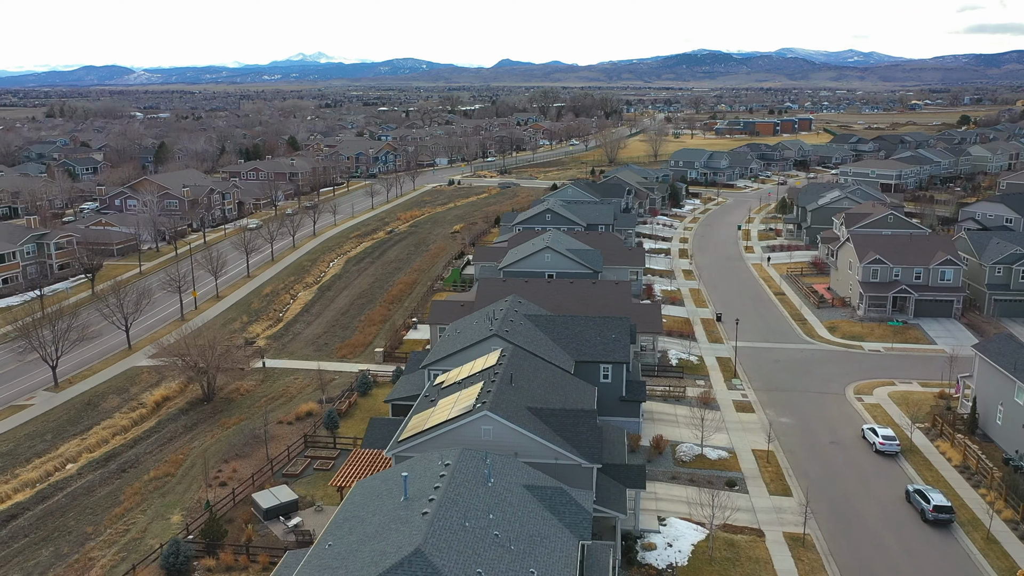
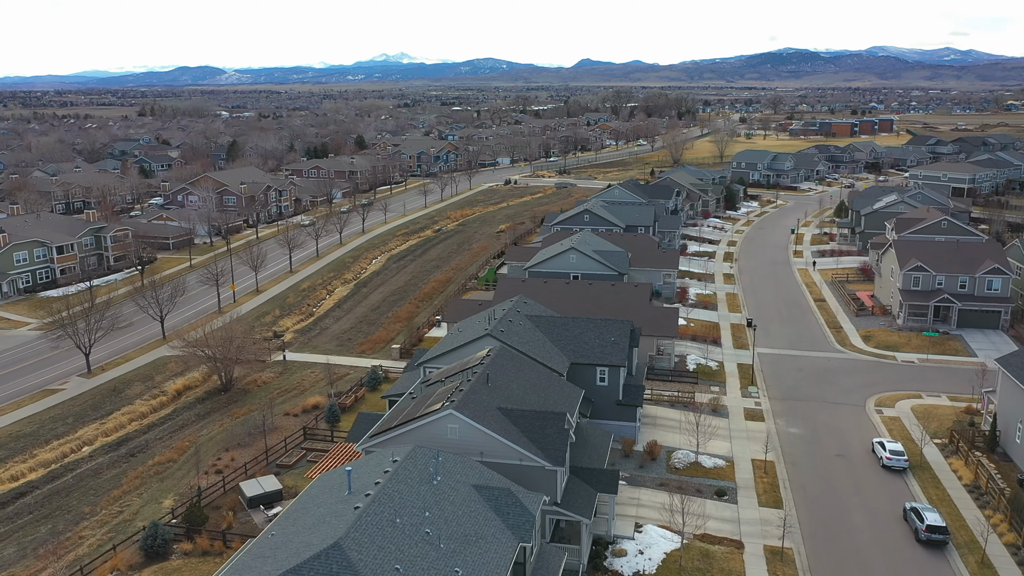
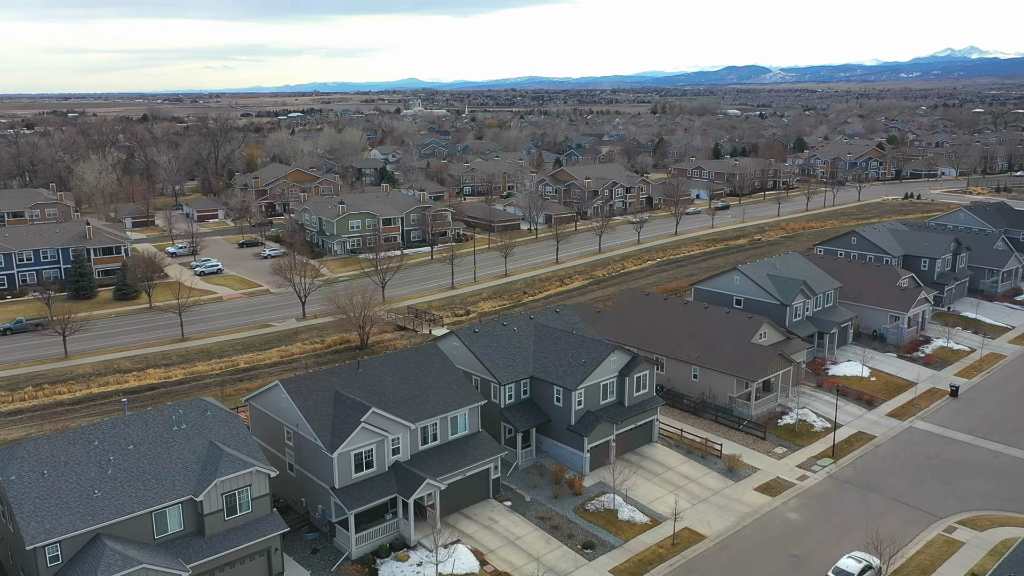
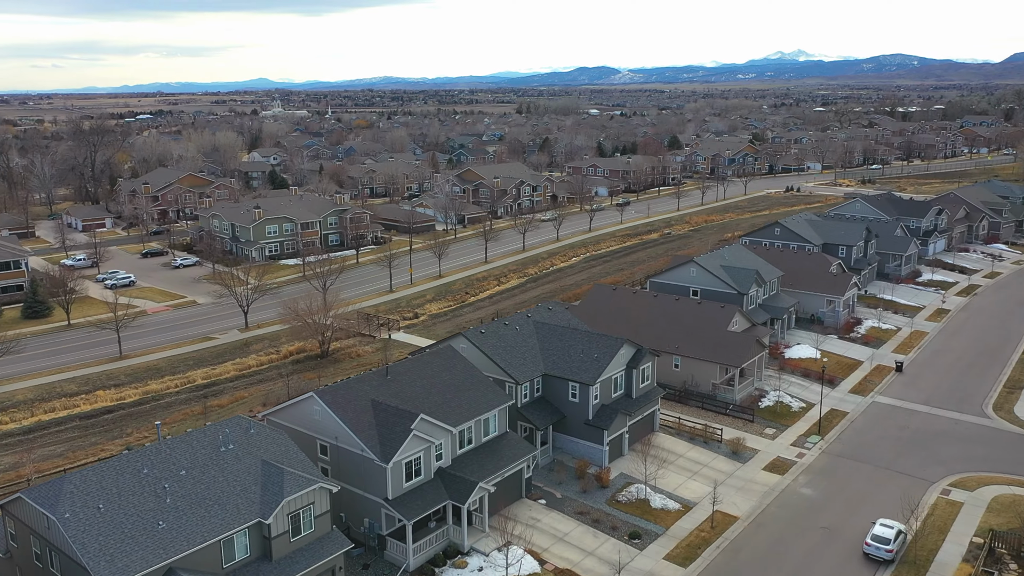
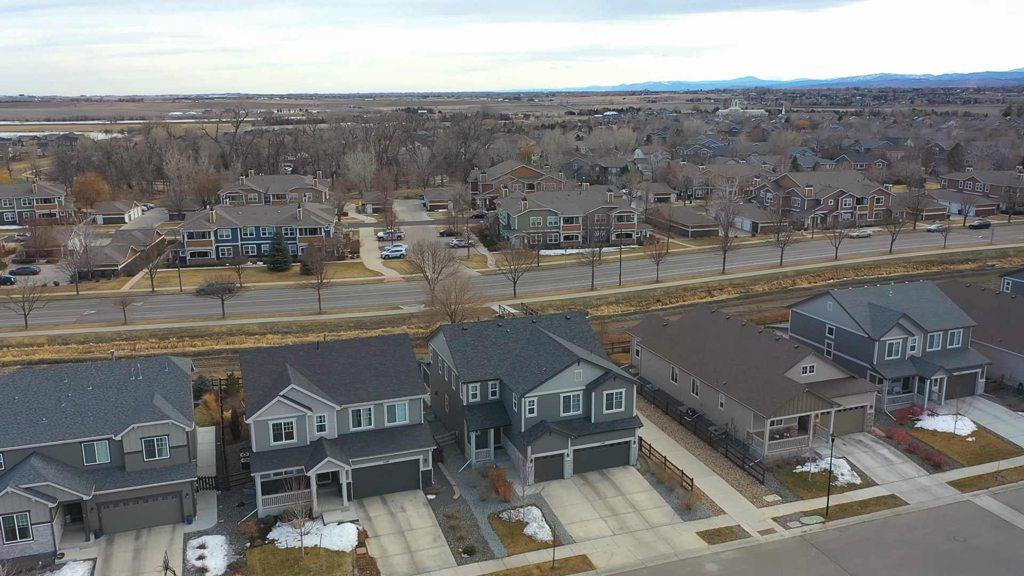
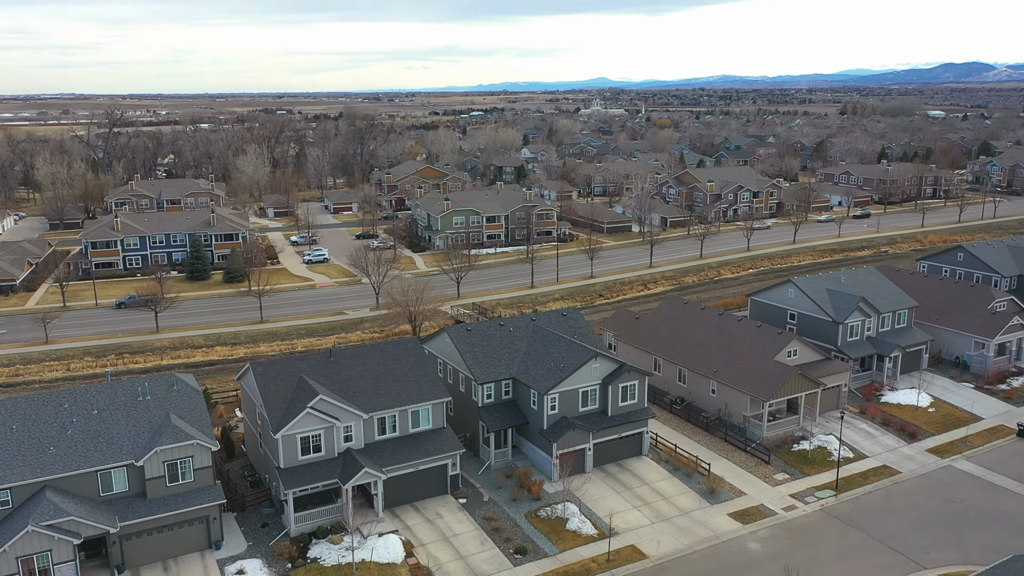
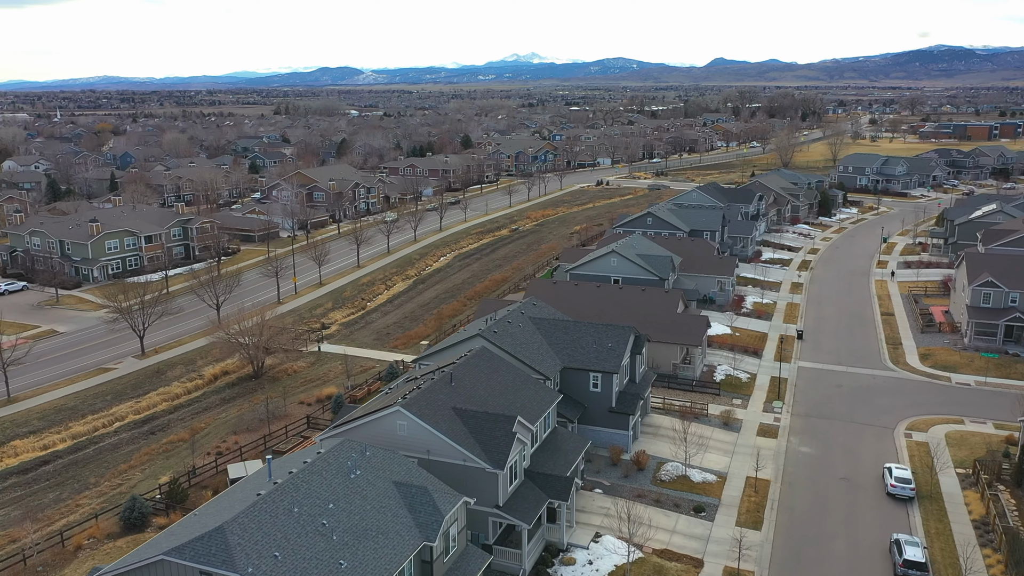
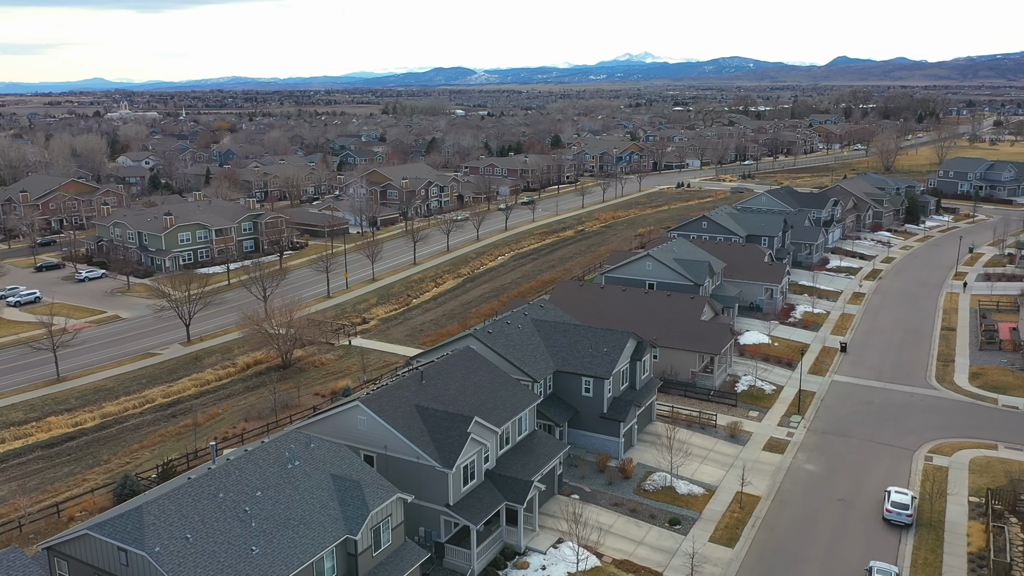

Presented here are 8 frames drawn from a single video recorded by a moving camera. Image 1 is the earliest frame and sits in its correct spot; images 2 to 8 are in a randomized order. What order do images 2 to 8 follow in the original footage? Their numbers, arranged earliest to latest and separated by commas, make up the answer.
2, 7, 8, 4, 3, 6, 5
